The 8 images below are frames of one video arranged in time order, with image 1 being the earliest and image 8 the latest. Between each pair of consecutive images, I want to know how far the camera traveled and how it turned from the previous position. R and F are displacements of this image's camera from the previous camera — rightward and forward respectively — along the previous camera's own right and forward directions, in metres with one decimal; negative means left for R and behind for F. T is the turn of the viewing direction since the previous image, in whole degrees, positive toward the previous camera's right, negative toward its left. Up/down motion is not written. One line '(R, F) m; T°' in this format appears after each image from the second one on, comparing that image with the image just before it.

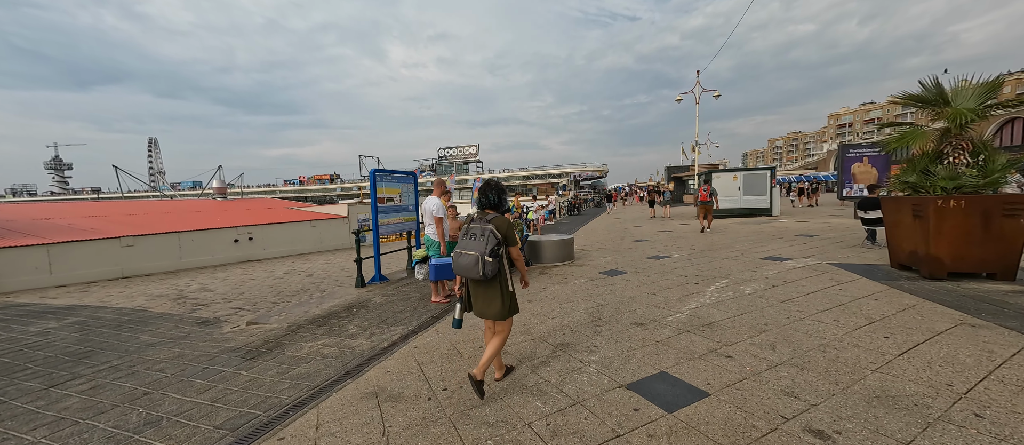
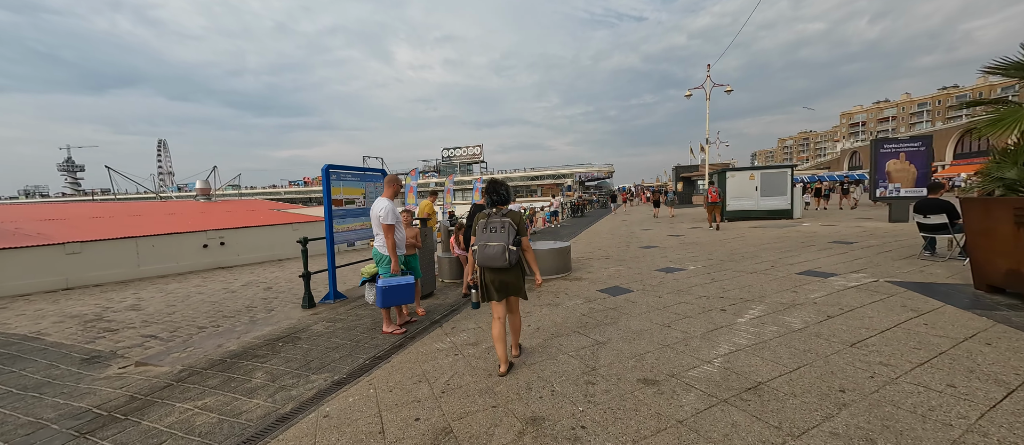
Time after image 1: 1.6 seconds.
(+0.4, +1.2) m; -1°
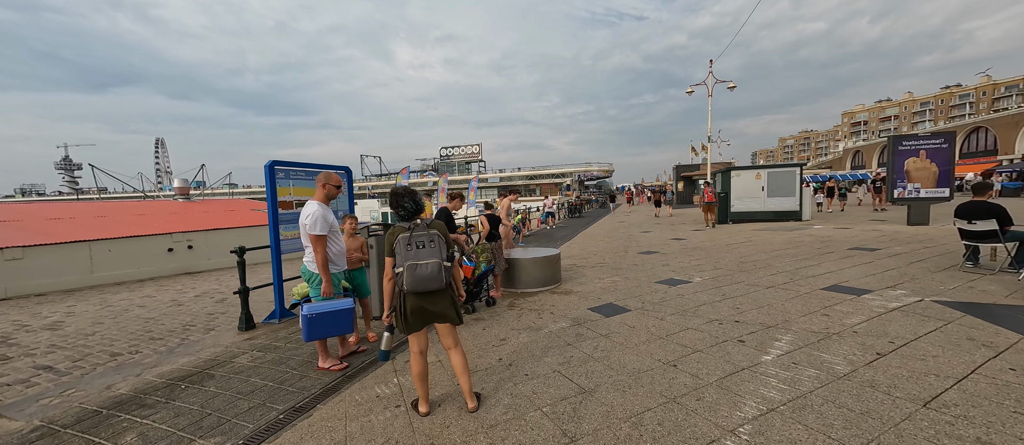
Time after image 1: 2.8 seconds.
(+0.3, +0.8) m; 0°
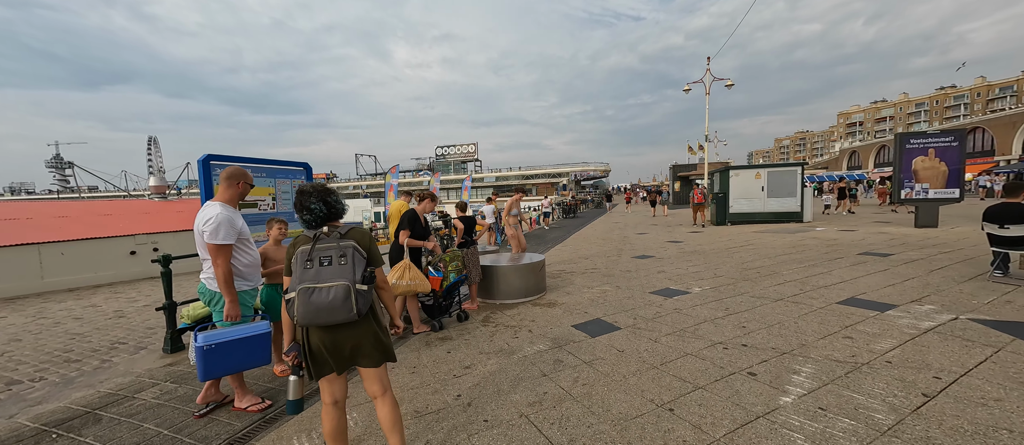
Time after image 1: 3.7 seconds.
(+0.3, +0.6) m; 0°
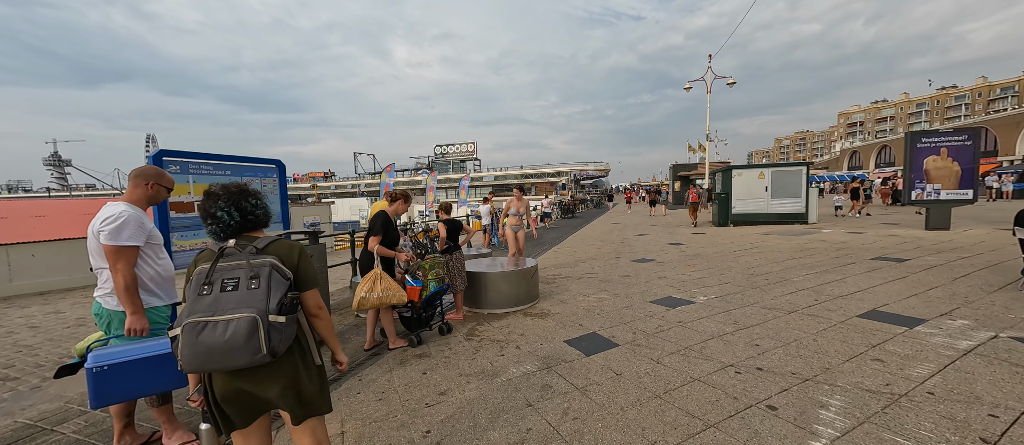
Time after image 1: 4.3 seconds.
(+0.1, +0.4) m; 0°
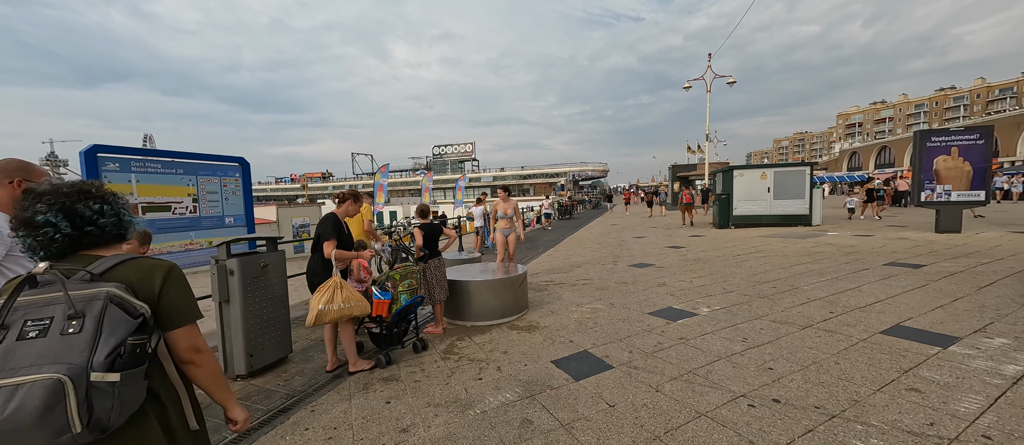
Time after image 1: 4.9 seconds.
(+0.2, +0.4) m; 0°
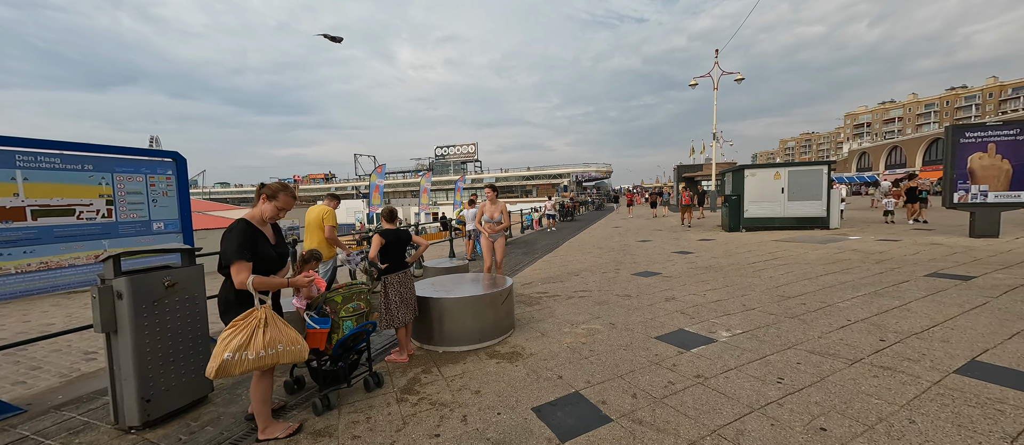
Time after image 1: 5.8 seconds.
(+0.2, +0.7) m; -1°
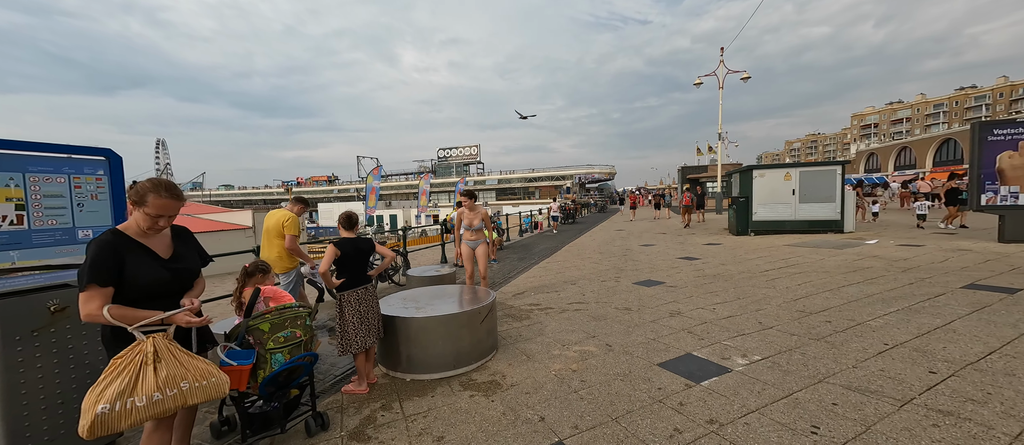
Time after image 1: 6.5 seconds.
(+0.2, +0.5) m; -1°
